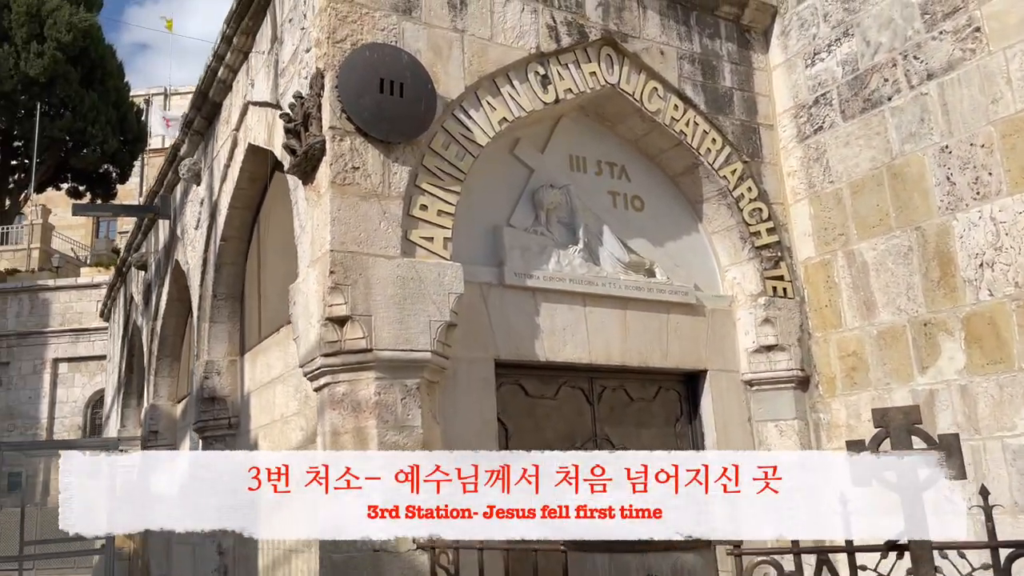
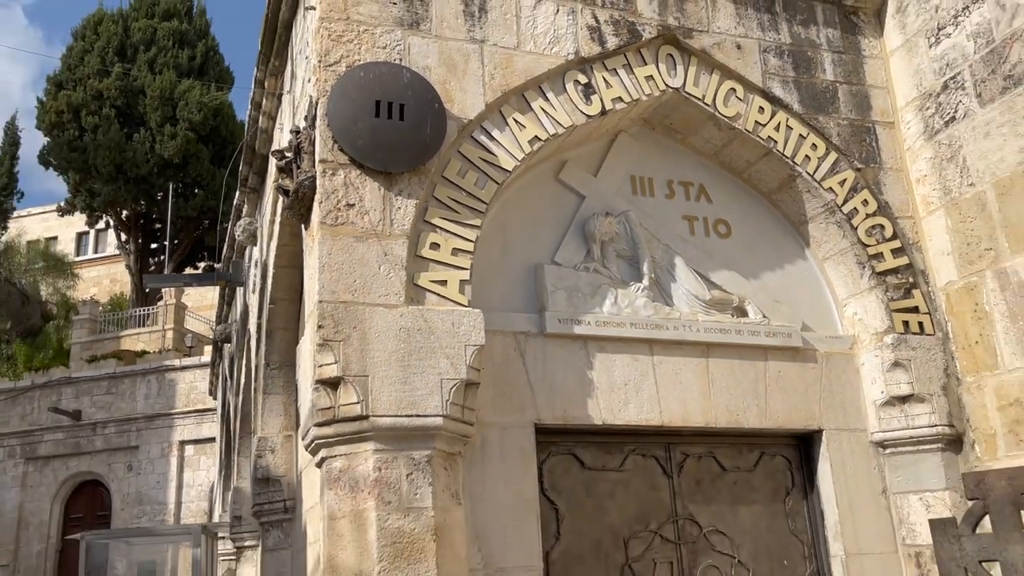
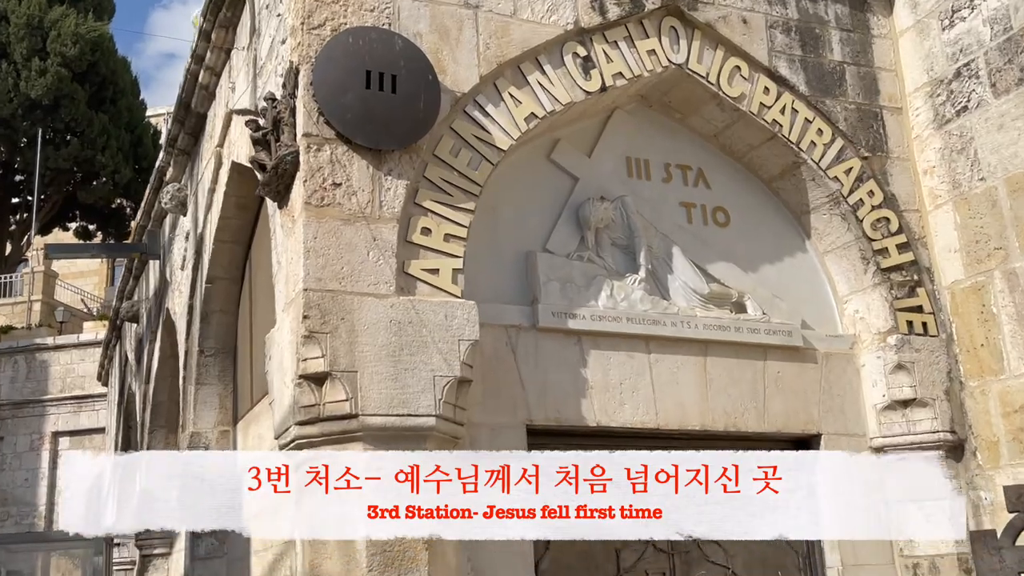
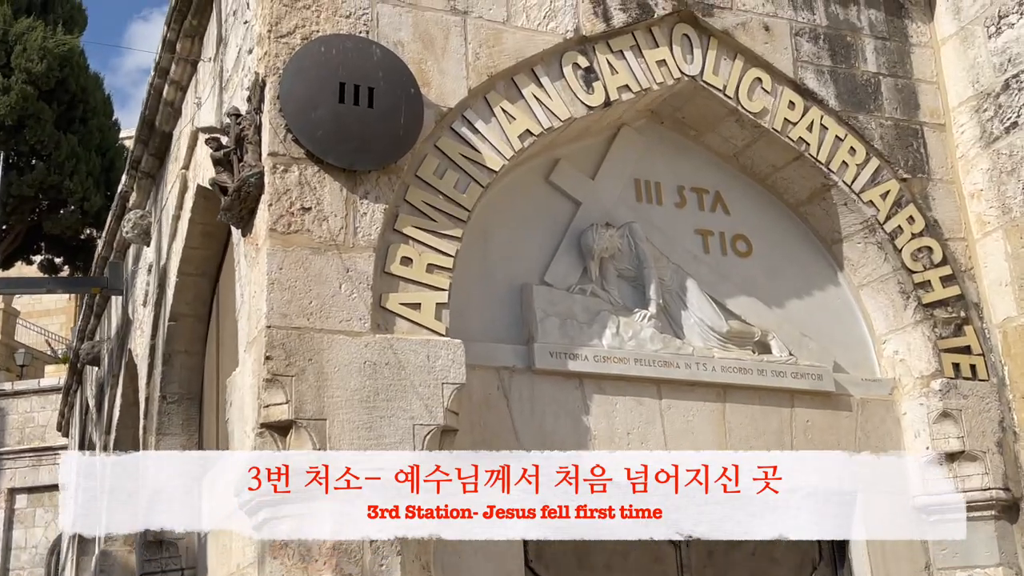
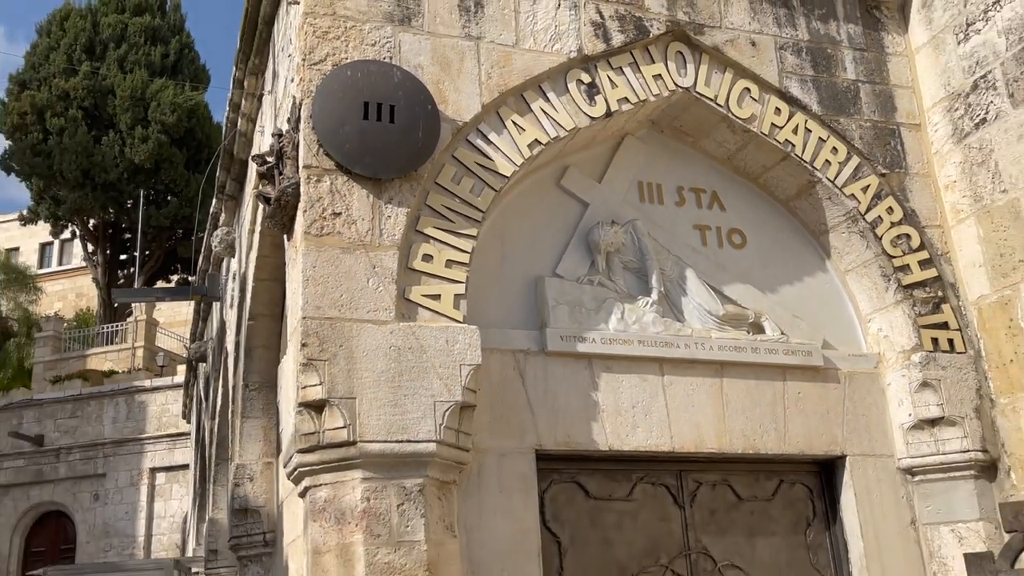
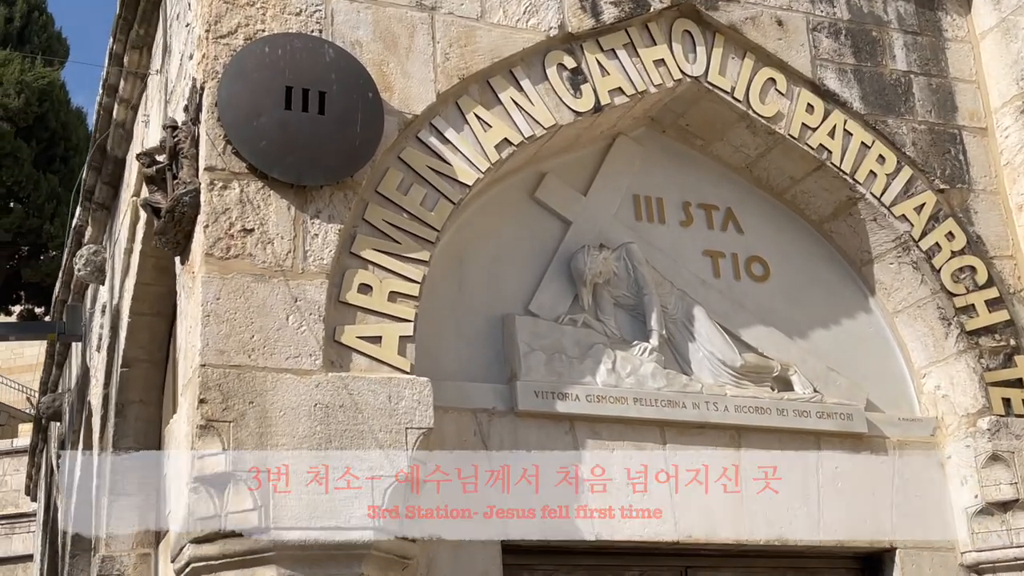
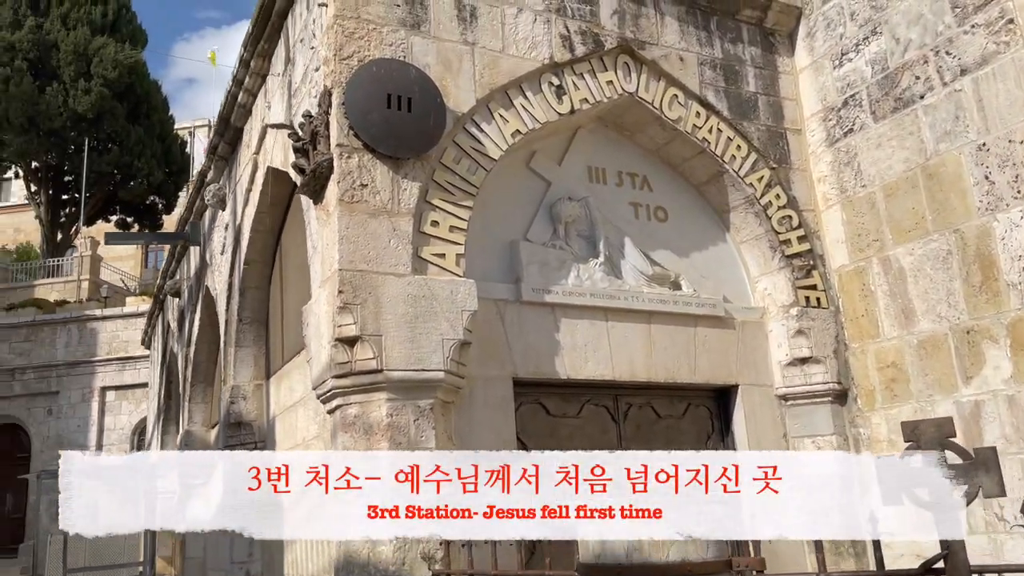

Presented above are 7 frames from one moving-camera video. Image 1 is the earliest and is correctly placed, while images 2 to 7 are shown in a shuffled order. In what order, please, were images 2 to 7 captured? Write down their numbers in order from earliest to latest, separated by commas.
7, 3, 4, 6, 5, 2
